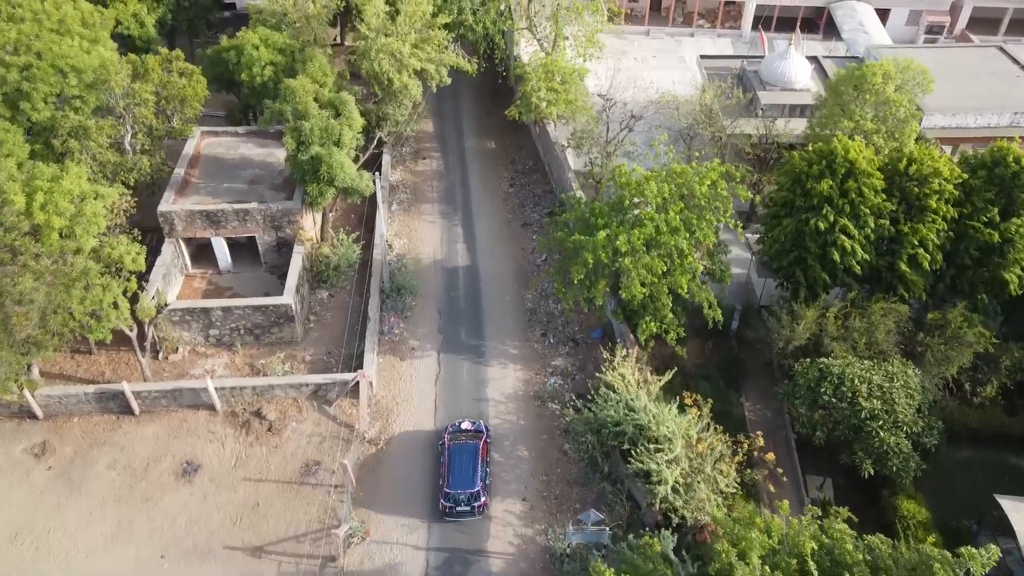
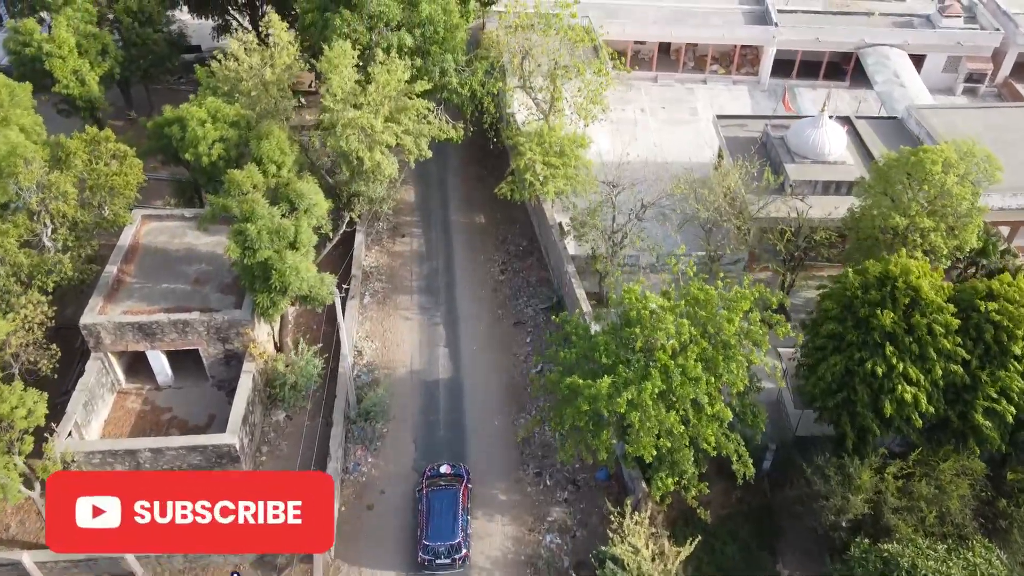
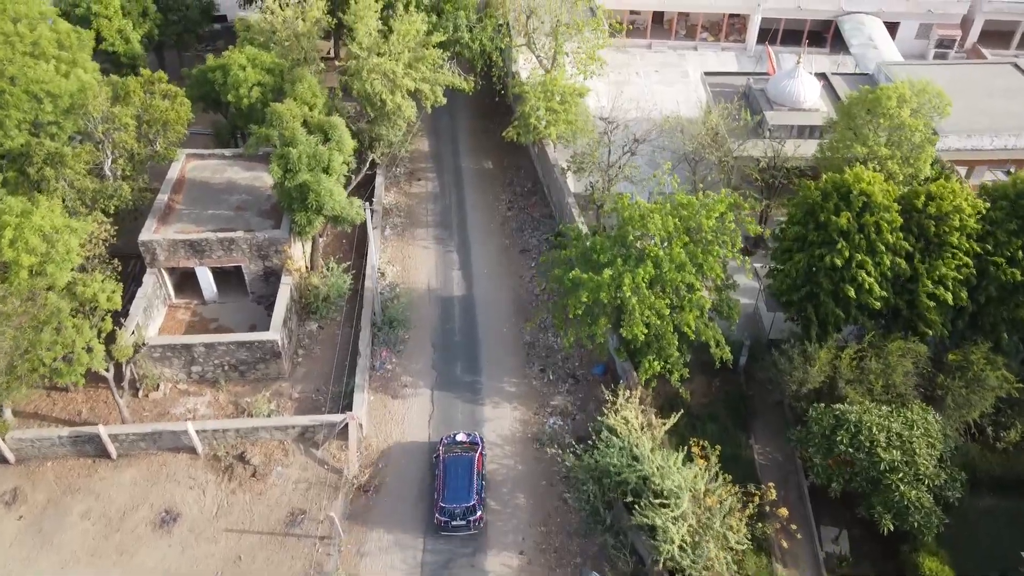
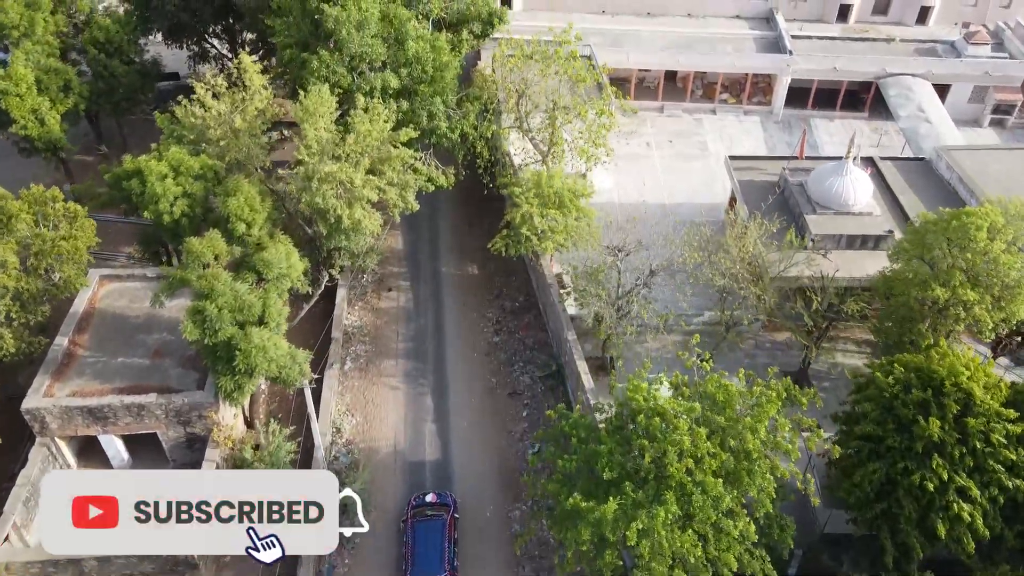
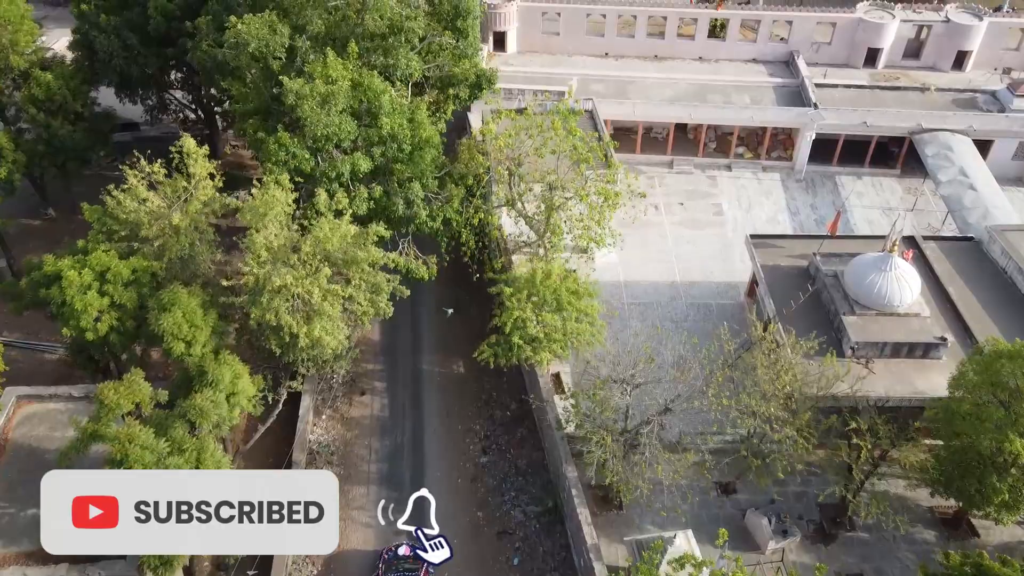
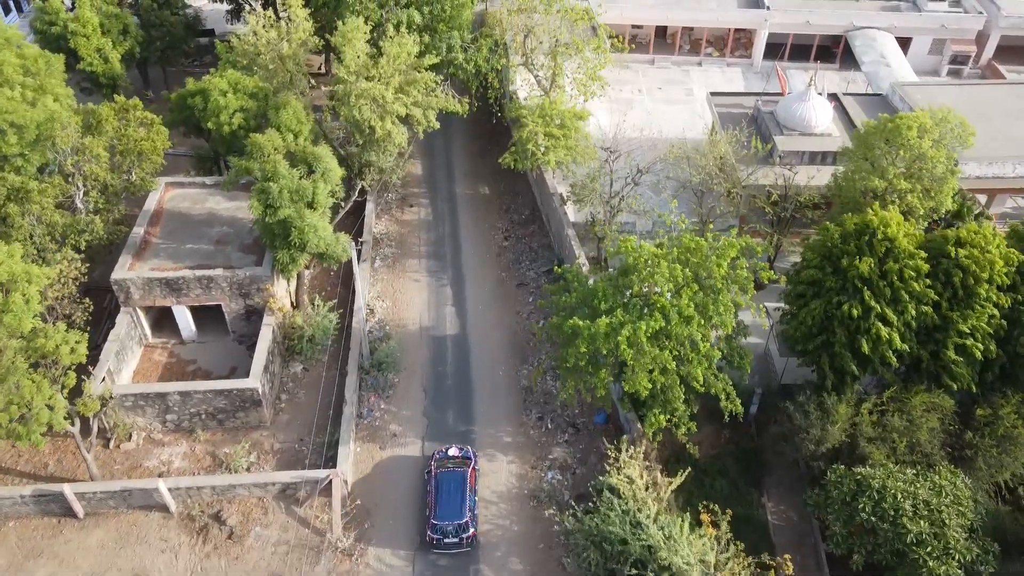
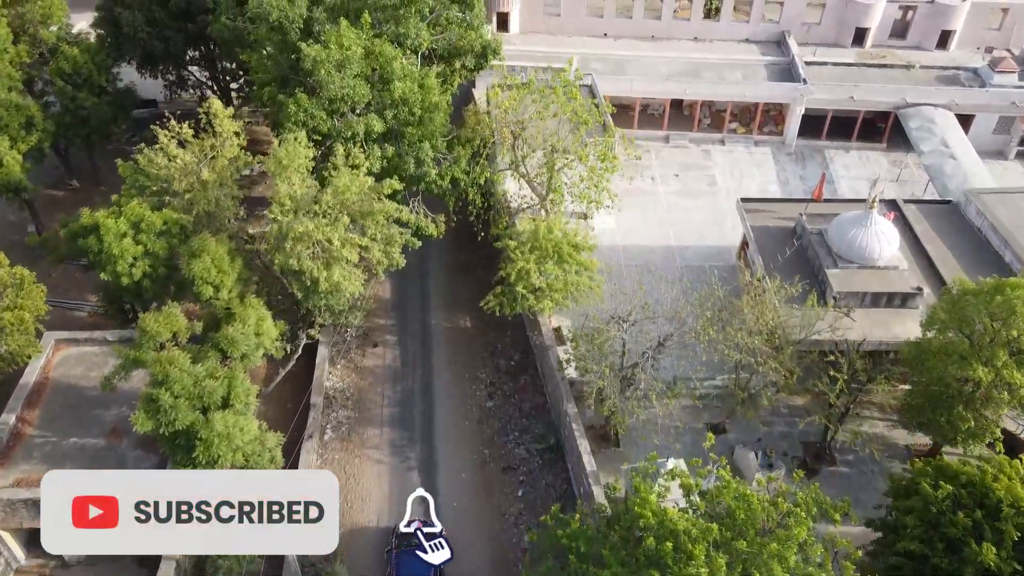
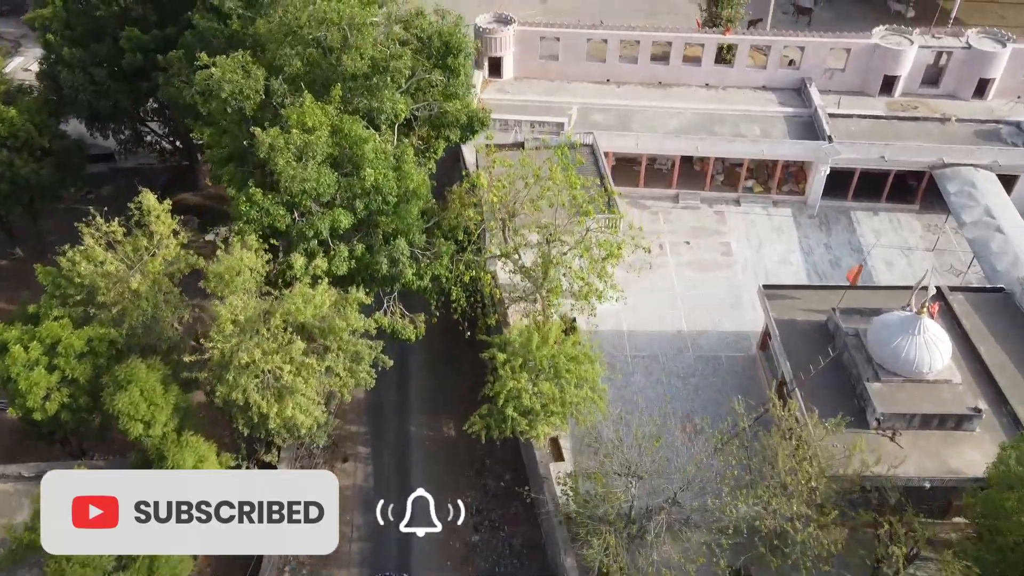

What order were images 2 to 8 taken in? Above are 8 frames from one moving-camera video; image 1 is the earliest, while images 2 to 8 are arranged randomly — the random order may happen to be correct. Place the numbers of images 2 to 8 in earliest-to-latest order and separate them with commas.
3, 6, 2, 4, 7, 5, 8
